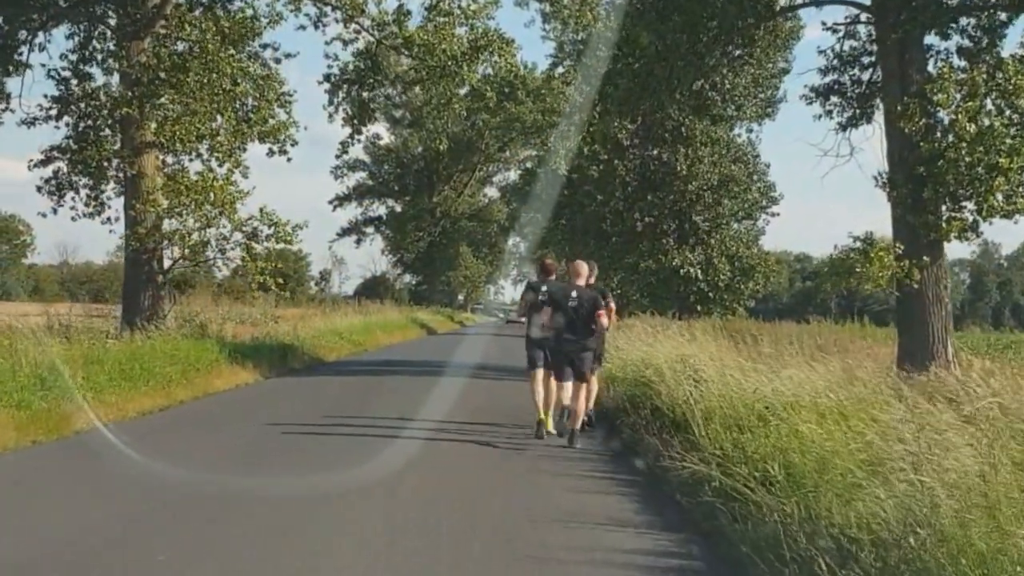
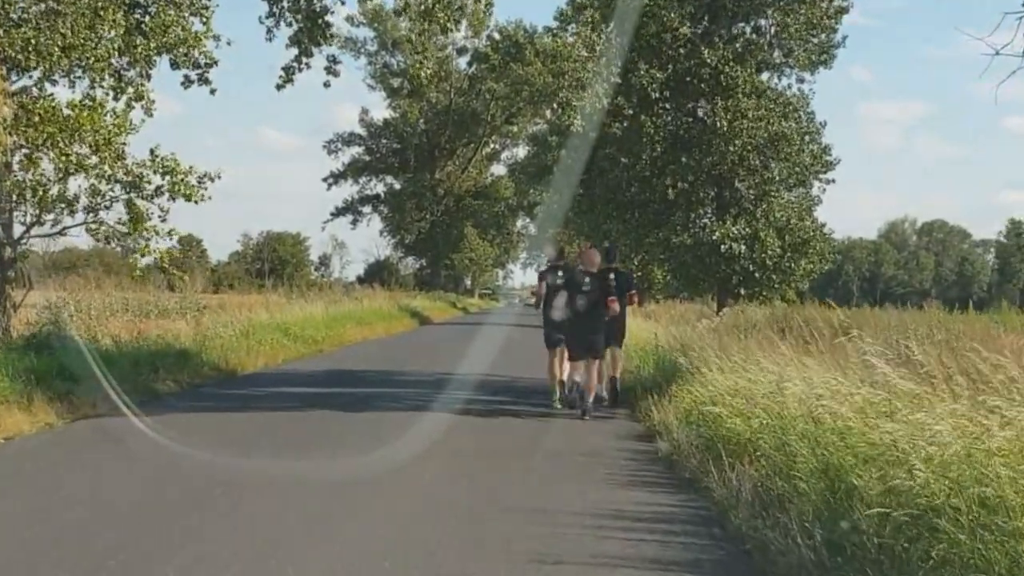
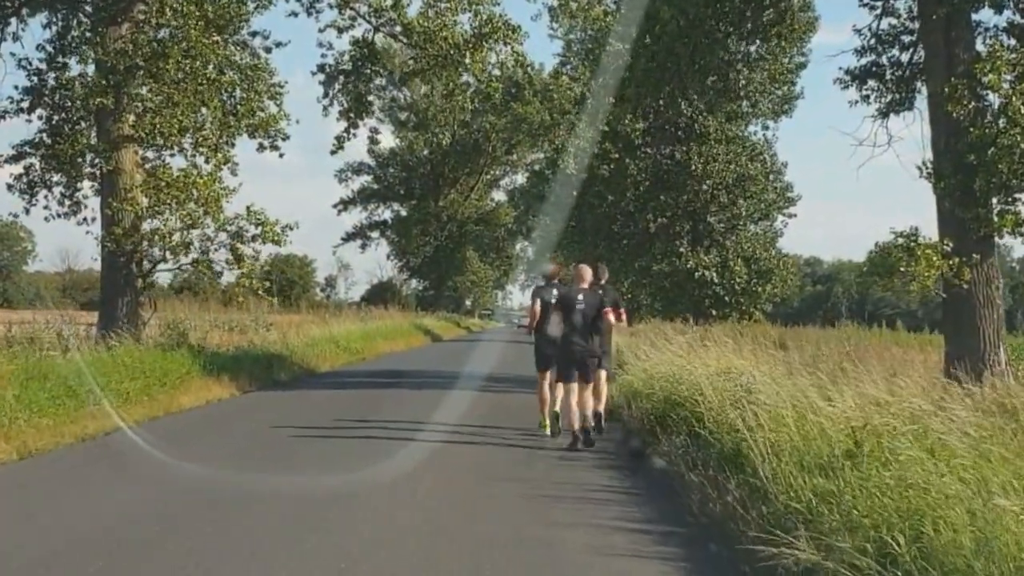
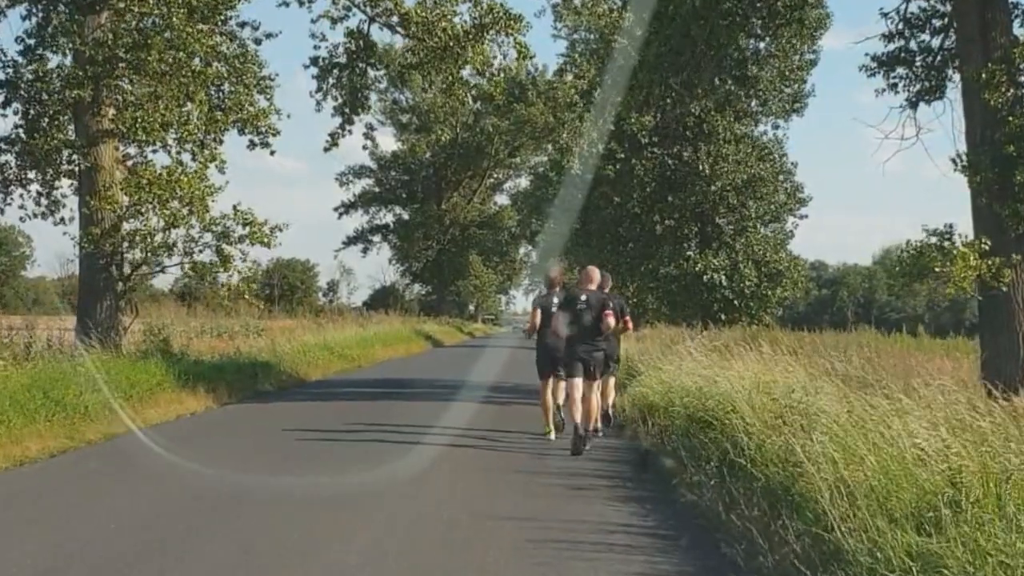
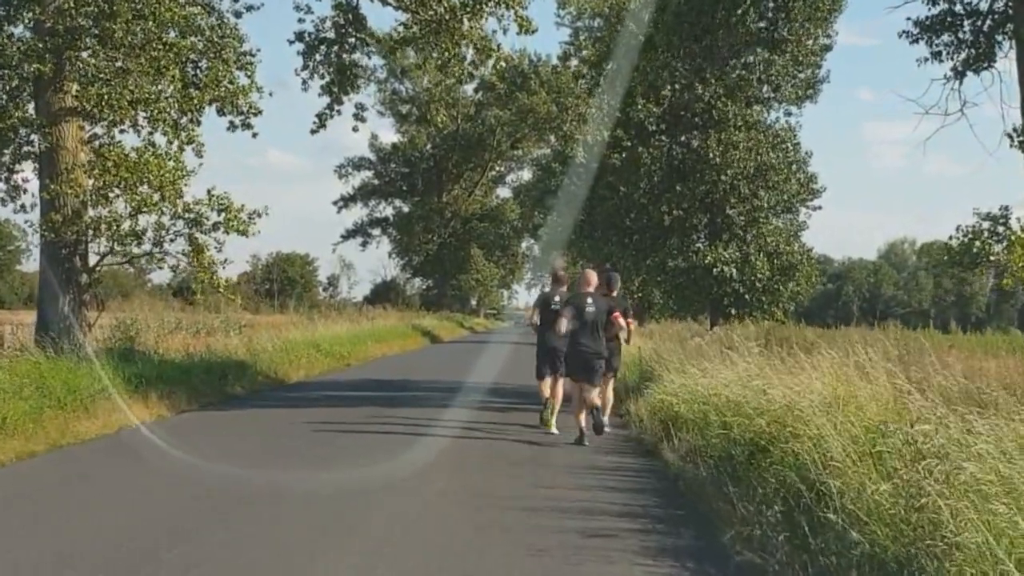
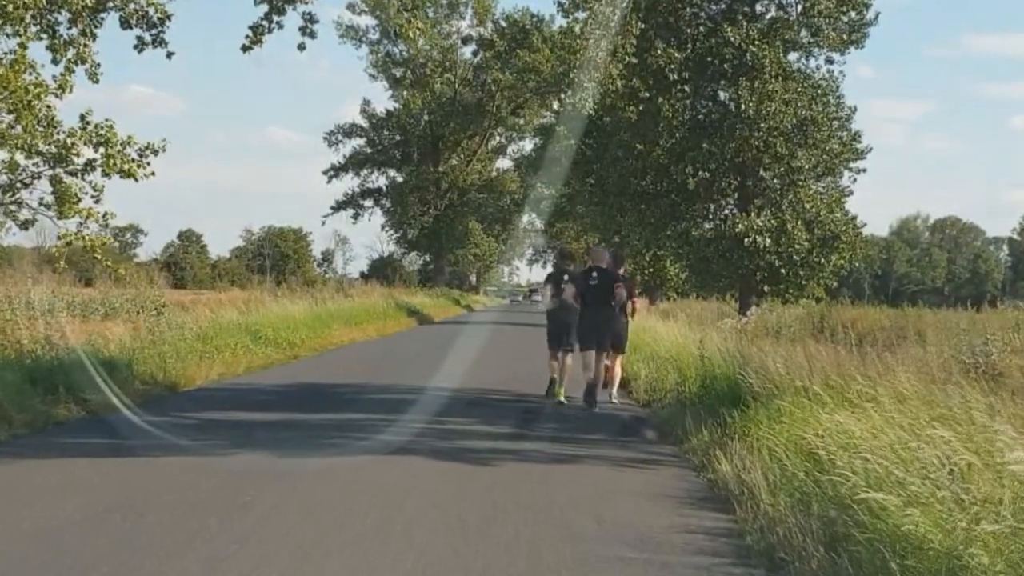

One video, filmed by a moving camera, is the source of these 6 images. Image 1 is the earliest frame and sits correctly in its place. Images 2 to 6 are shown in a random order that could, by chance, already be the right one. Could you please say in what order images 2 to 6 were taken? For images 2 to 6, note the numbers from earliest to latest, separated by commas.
3, 4, 5, 2, 6
